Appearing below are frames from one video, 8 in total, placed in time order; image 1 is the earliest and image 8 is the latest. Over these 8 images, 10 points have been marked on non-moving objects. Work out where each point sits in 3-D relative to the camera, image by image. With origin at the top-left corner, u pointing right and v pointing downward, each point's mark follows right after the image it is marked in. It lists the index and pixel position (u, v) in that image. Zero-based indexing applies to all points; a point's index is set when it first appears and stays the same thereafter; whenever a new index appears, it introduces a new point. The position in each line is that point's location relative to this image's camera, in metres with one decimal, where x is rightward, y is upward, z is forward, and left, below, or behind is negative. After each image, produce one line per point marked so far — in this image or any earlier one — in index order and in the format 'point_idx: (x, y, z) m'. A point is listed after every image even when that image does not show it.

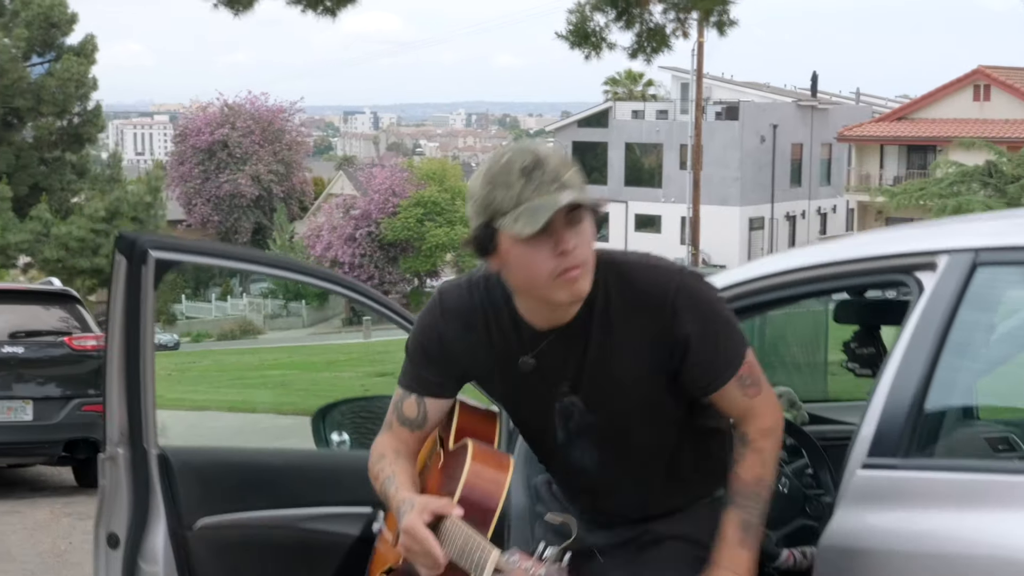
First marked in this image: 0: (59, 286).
0: (-3.8, 0.0, +11.1) m
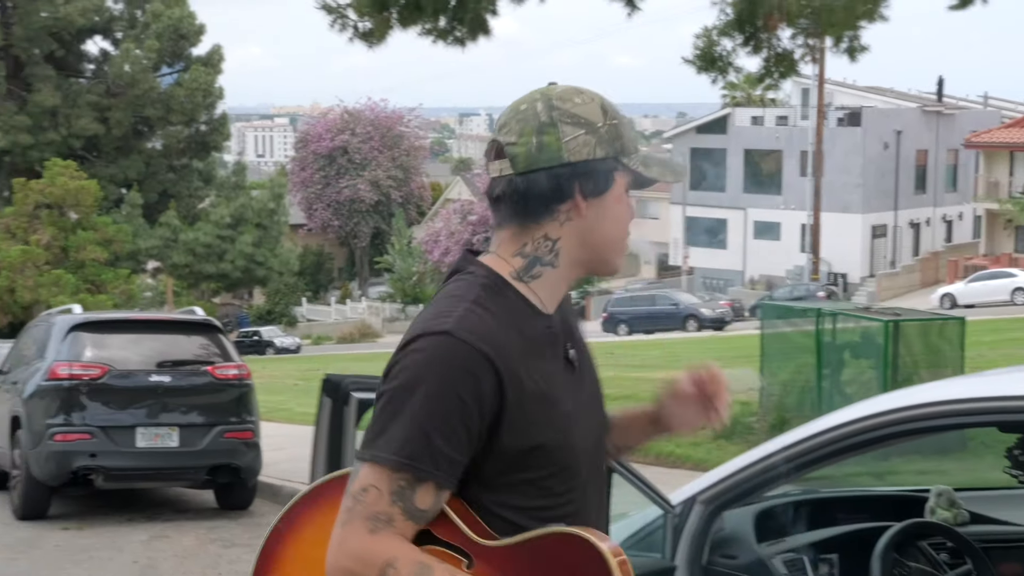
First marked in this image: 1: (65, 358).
0: (-2.7, -0.3, +11.5) m
1: (-3.6, -0.6, +10.8) m
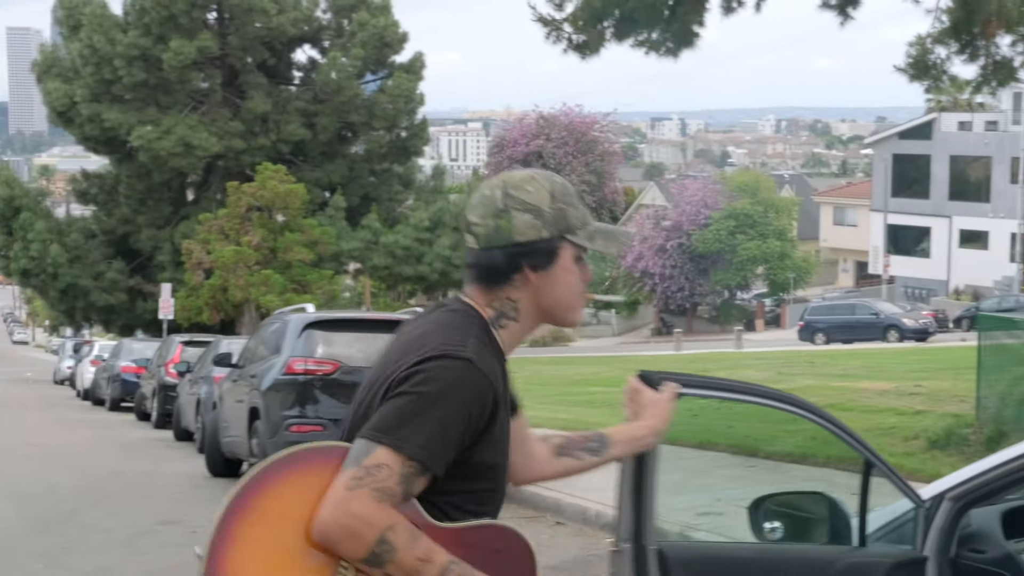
0: (-0.8, -0.3, +12.1) m
1: (-1.8, -0.6, +11.6) m
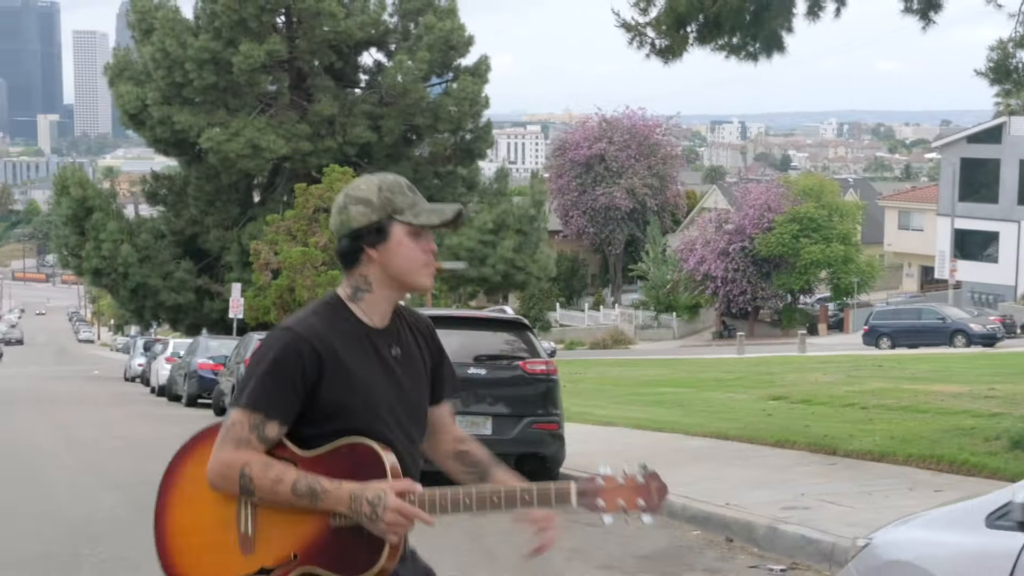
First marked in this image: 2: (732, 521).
0: (0.0, -0.3, +12.5) m
1: (-1.1, -0.5, +11.9) m
2: (+1.6, -1.7, +9.7) m
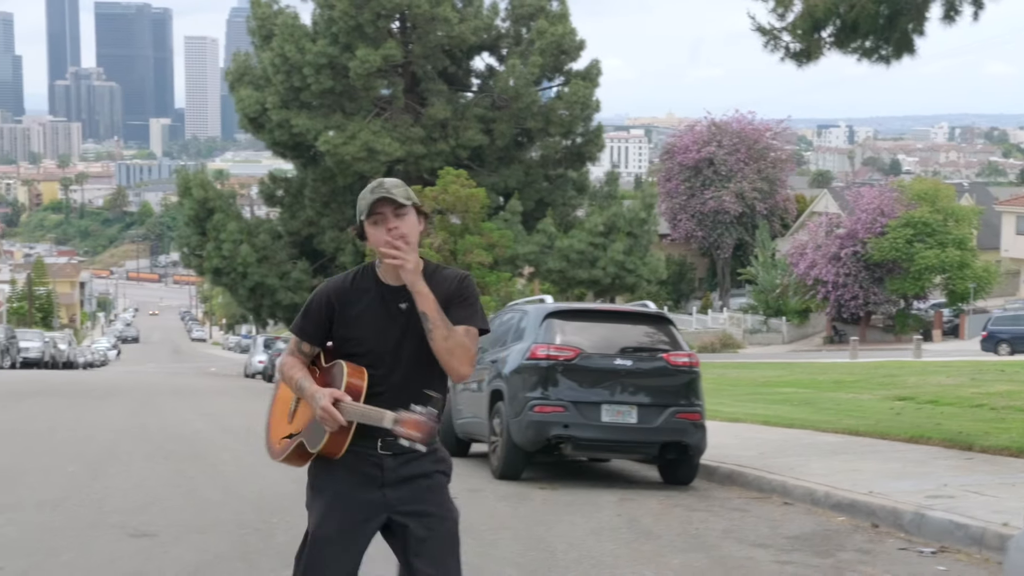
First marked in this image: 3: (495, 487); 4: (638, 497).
0: (+1.4, -0.2, +12.9) m
1: (+0.3, -0.5, +12.5) m
2: (+2.8, -1.7, +10.0) m
3: (-0.2, -1.9, +12.5) m
4: (+1.1, -1.8, +11.6) m
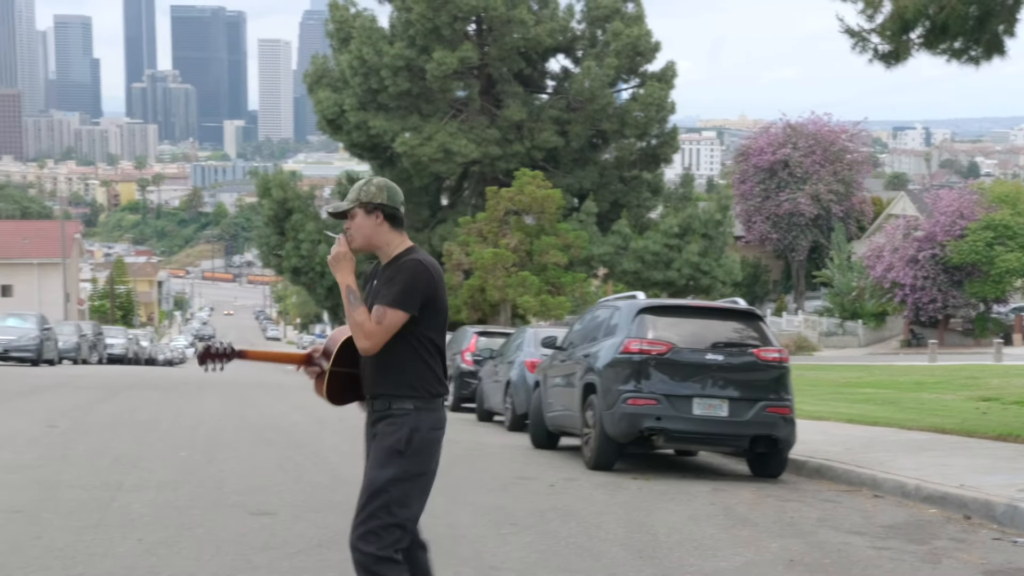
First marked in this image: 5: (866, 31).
0: (+2.3, -0.2, +13.2) m
1: (+1.2, -0.5, +12.8) m
2: (+3.5, -1.6, +10.2) m
3: (+0.7, -1.8, +12.9) m
4: (+1.9, -1.8, +11.9) m
5: (+4.1, +2.9, +15.2) m
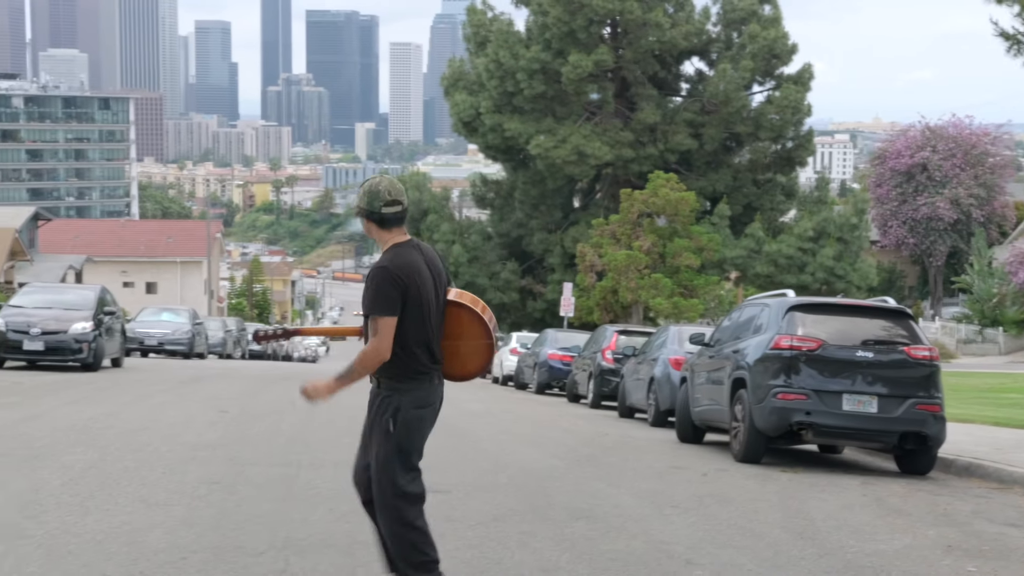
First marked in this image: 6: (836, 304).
0: (+3.9, -0.2, +13.4) m
1: (+2.7, -0.4, +13.1) m
2: (+4.8, -1.6, +10.3) m
3: (+2.2, -1.8, +13.2) m
4: (+3.4, -1.8, +12.2) m
5: (+5.8, +2.9, +15.2) m
6: (+3.2, -0.2, +13.2) m
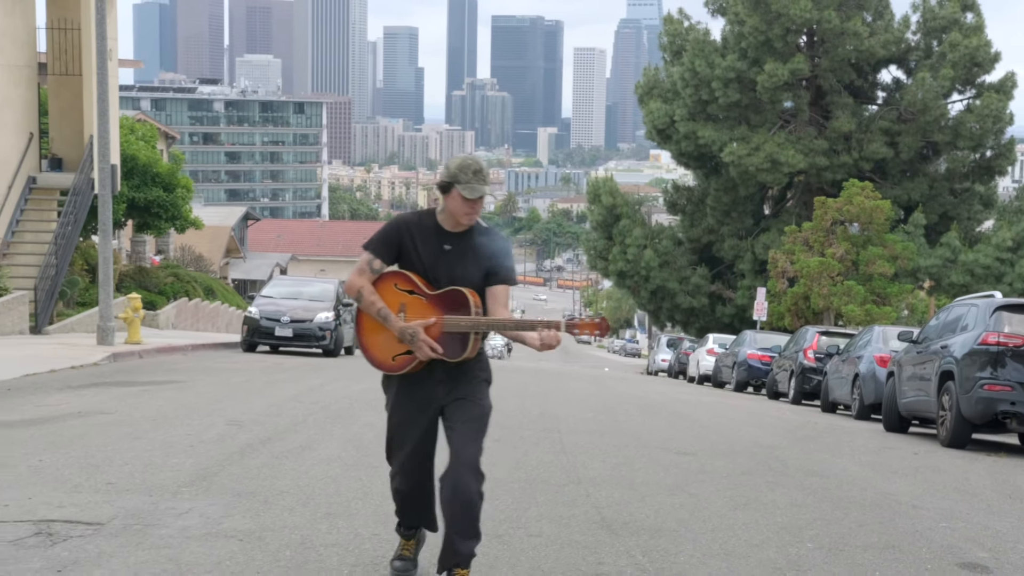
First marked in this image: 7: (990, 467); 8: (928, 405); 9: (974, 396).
0: (+6.4, -0.2, +14.6) m
1: (+5.2, -0.4, +14.4) m
2: (+6.9, -1.7, +11.4) m
3: (+4.7, -1.8, +14.6) m
4: (+5.7, -1.8, +13.4) m
5: (+8.7, +2.8, +16.1) m
6: (+5.7, -0.2, +14.5) m
7: (+4.6, -1.7, +12.7) m
8: (+5.0, -1.4, +16.3) m
9: (+5.0, -1.2, +14.4) m
